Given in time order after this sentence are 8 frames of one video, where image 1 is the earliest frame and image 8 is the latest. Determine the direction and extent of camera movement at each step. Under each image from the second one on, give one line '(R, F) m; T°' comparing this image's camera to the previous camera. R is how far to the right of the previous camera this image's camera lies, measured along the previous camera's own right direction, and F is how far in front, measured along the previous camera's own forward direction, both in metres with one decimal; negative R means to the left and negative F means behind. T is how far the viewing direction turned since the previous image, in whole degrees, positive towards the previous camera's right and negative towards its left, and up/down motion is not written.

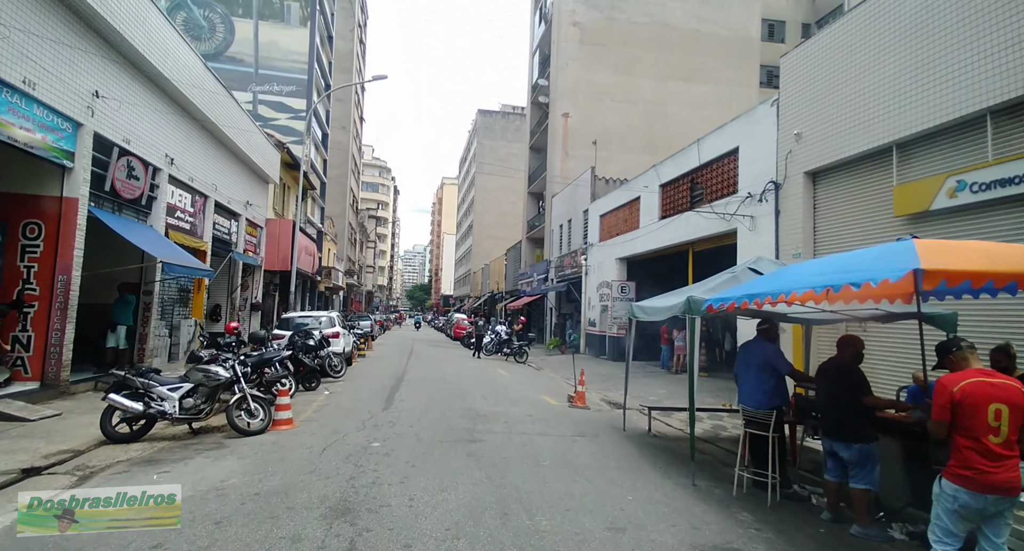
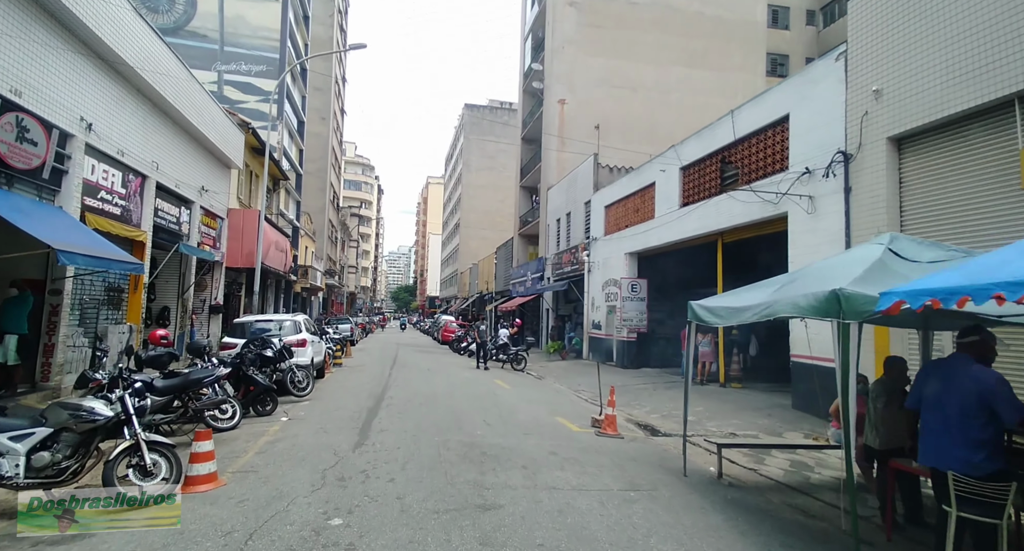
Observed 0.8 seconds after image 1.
(-0.4, +2.4) m; +2°
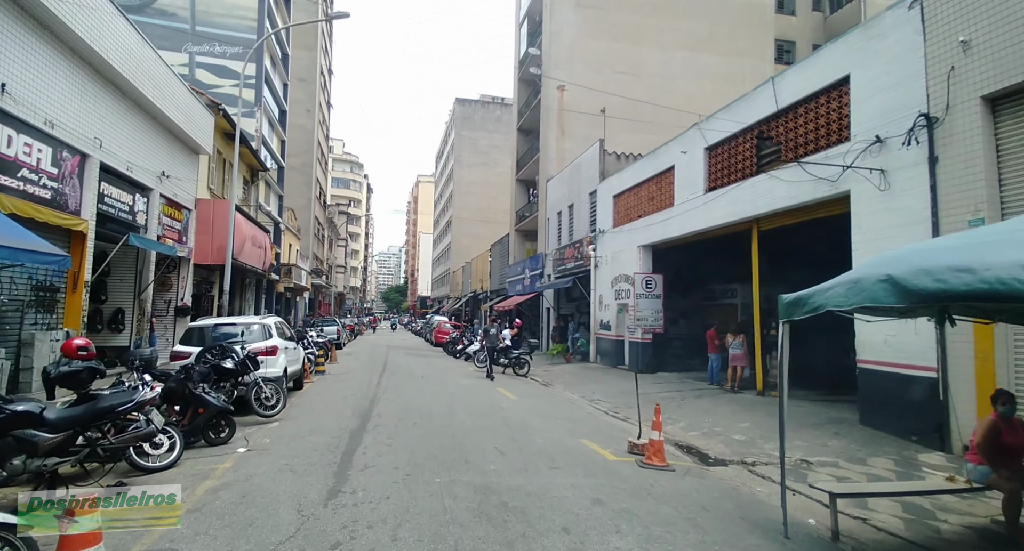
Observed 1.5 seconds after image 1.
(-0.3, +1.8) m; +1°
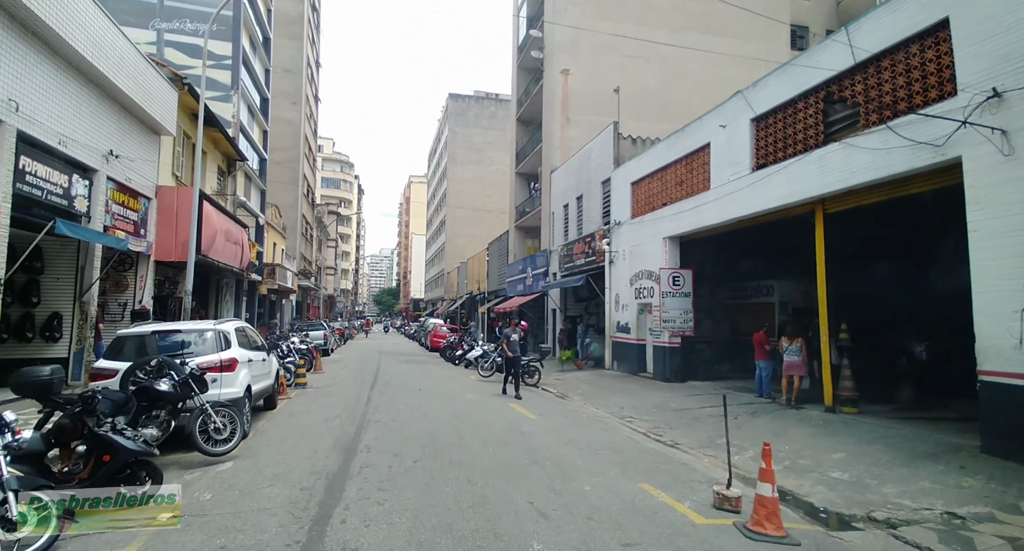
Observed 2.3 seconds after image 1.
(-0.5, +2.1) m; +1°
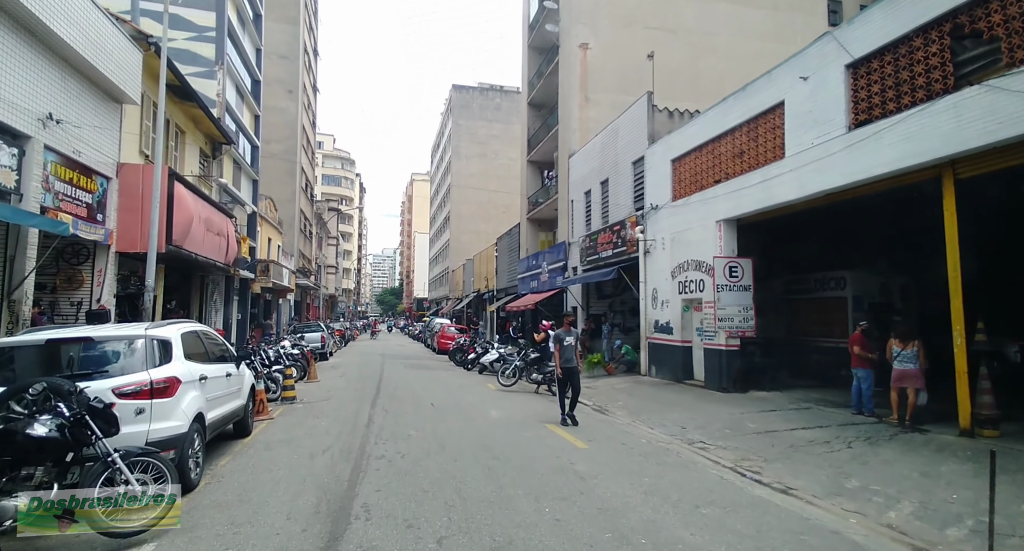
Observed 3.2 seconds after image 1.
(-0.6, +2.3) m; 0°
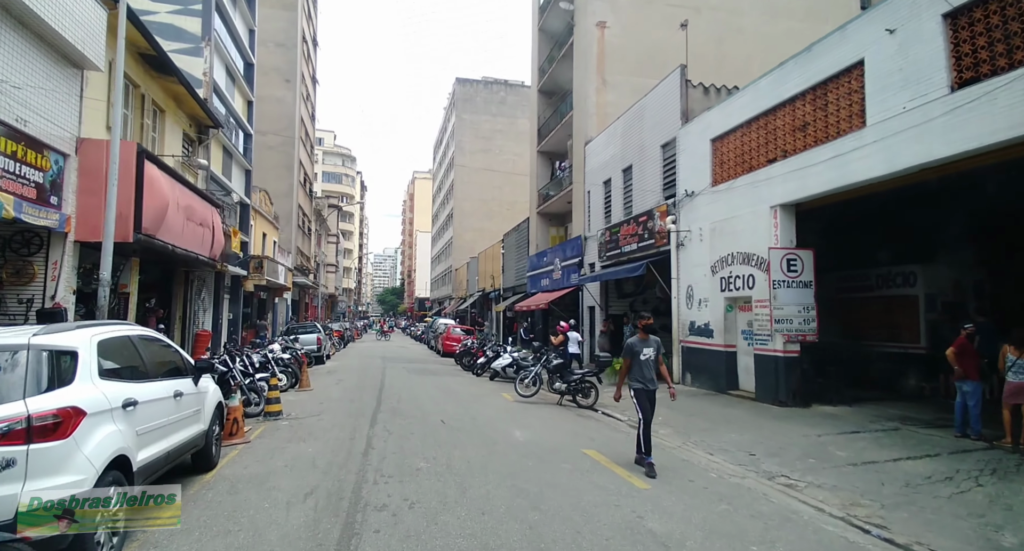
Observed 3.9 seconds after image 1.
(-0.4, +1.7) m; 0°
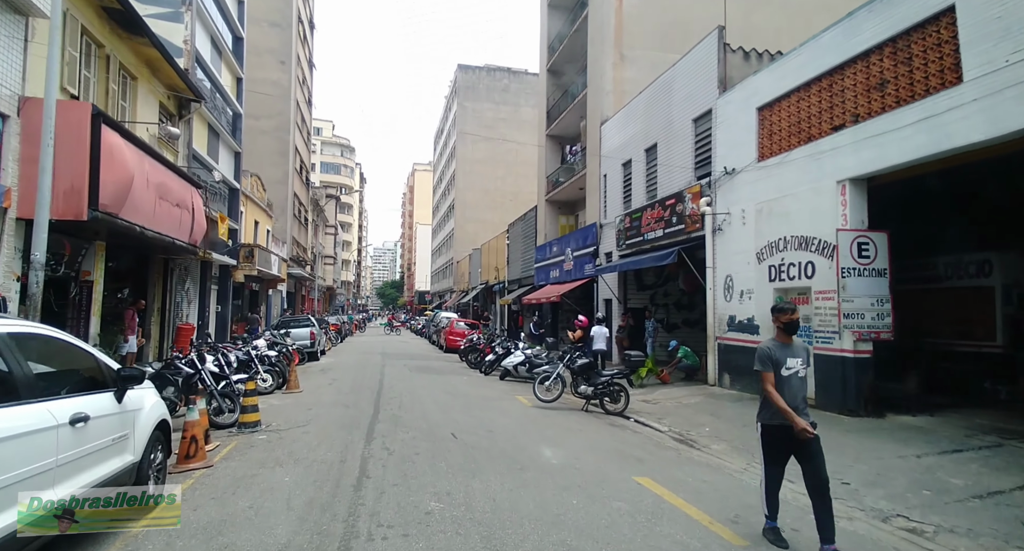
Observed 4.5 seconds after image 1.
(-0.4, +1.6) m; 0°
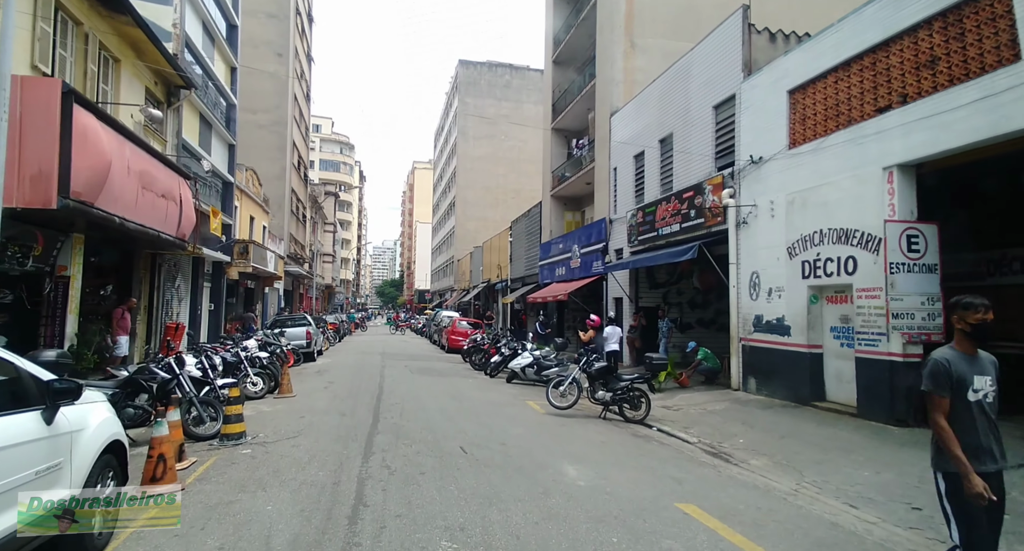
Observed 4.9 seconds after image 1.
(-0.2, +0.9) m; 0°
